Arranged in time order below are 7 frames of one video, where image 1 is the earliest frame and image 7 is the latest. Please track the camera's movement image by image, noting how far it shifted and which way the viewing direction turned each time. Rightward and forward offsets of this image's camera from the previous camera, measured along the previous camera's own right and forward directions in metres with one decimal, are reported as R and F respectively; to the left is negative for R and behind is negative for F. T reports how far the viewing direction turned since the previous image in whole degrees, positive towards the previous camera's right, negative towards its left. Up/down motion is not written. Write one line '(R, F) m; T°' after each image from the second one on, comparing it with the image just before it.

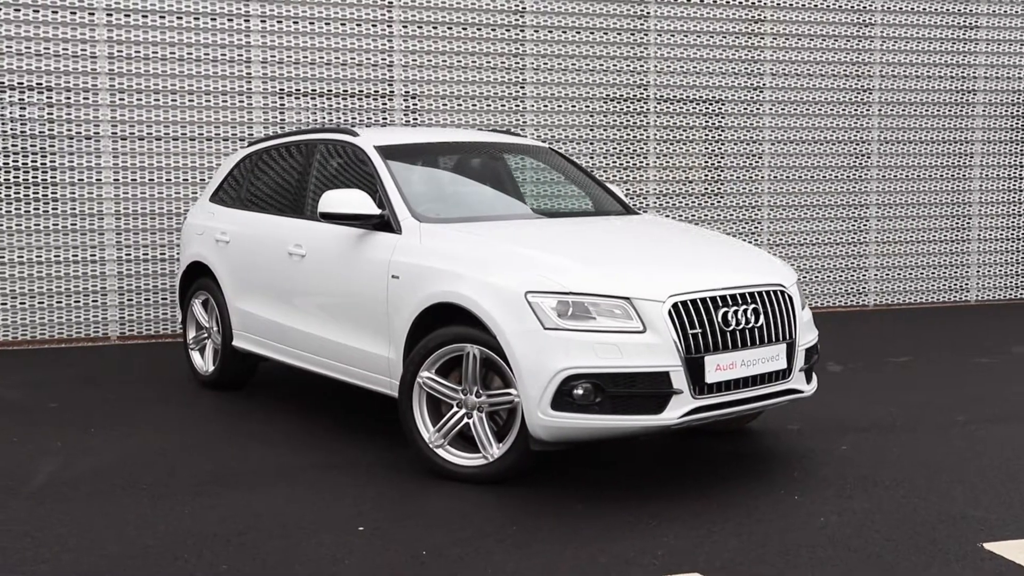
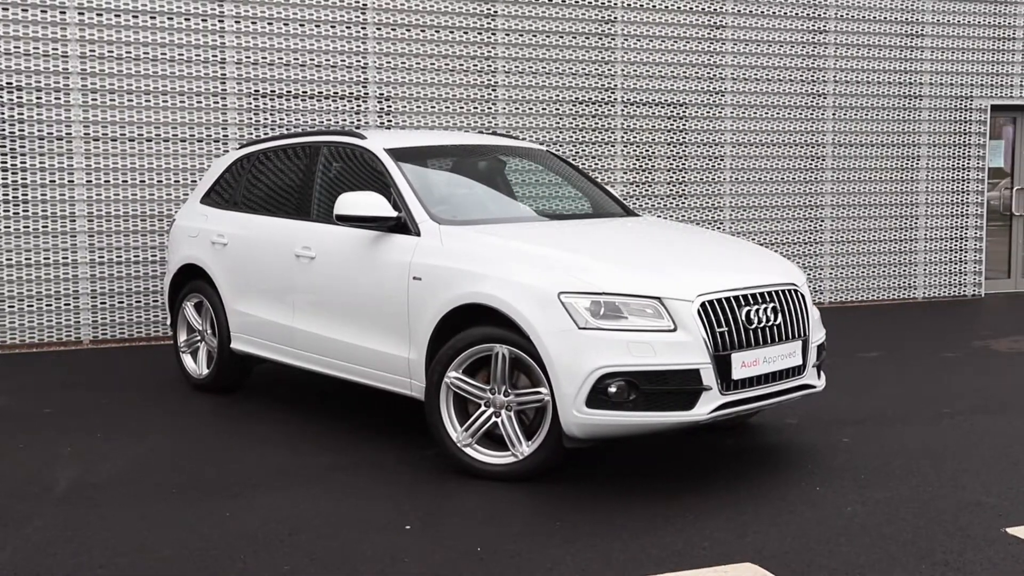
(-0.5, -0.1) m; +4°
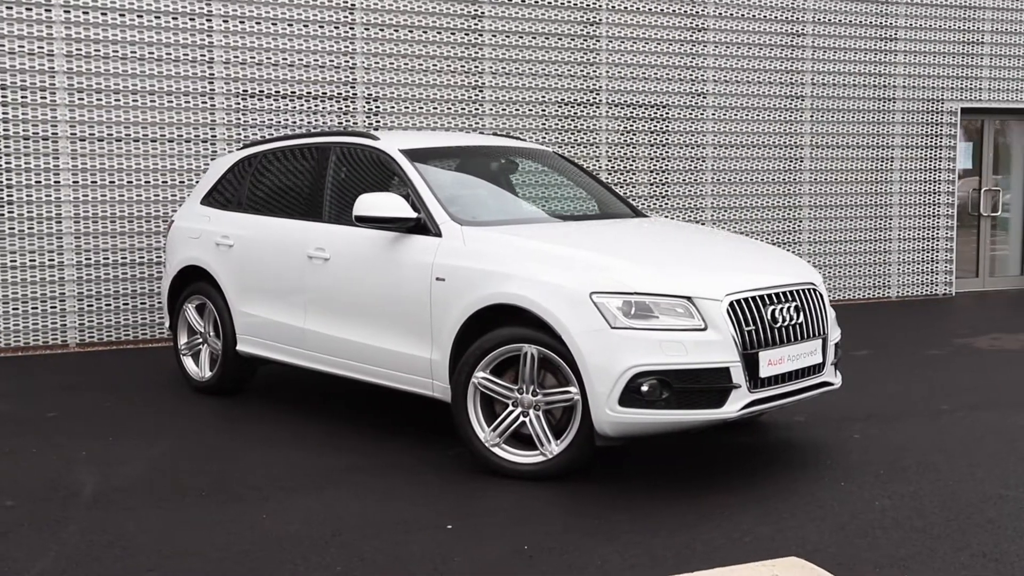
(-0.3, 0.0) m; +2°
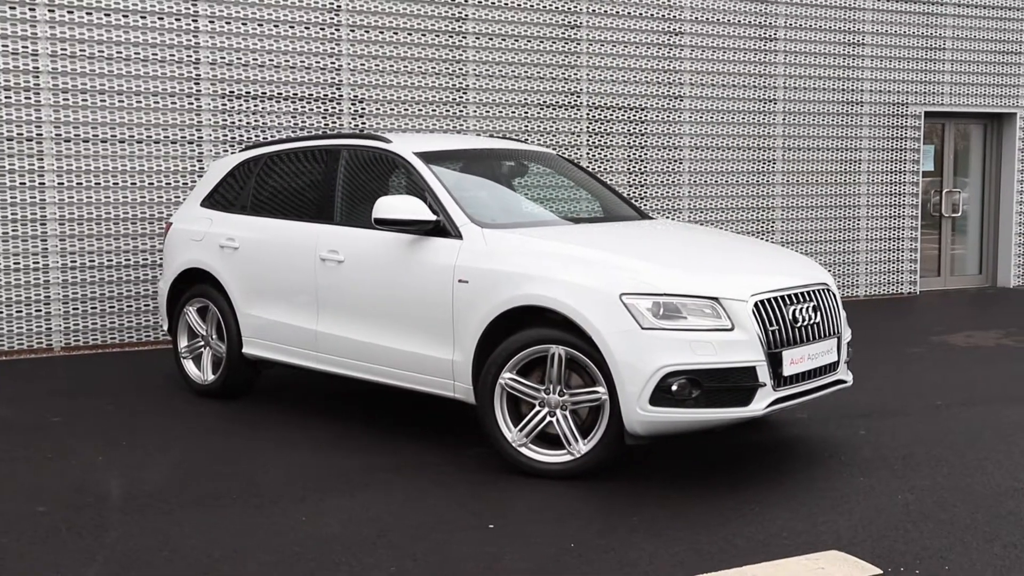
(-0.4, 0.0) m; +3°
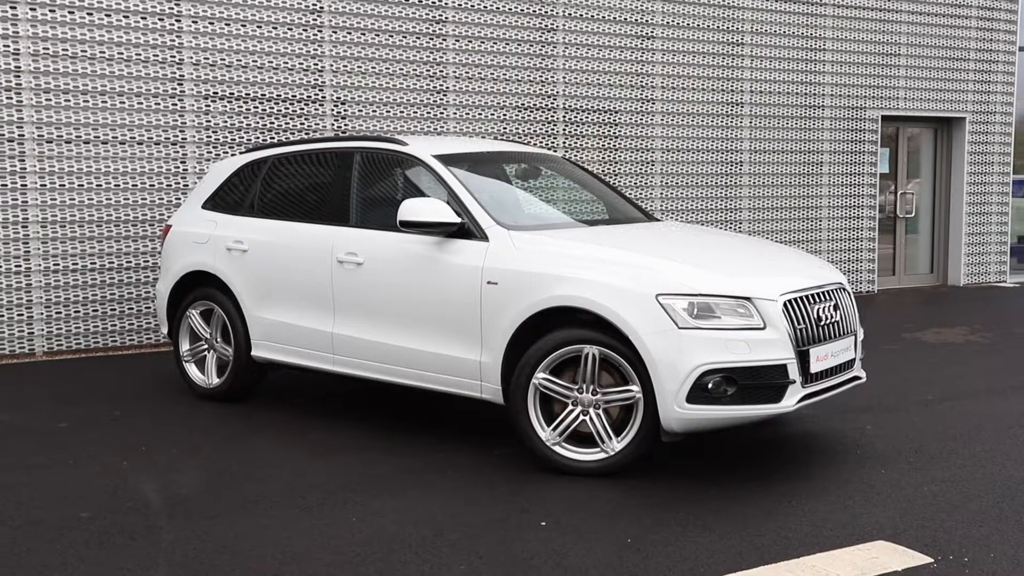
(-0.5, -0.1) m; +3°
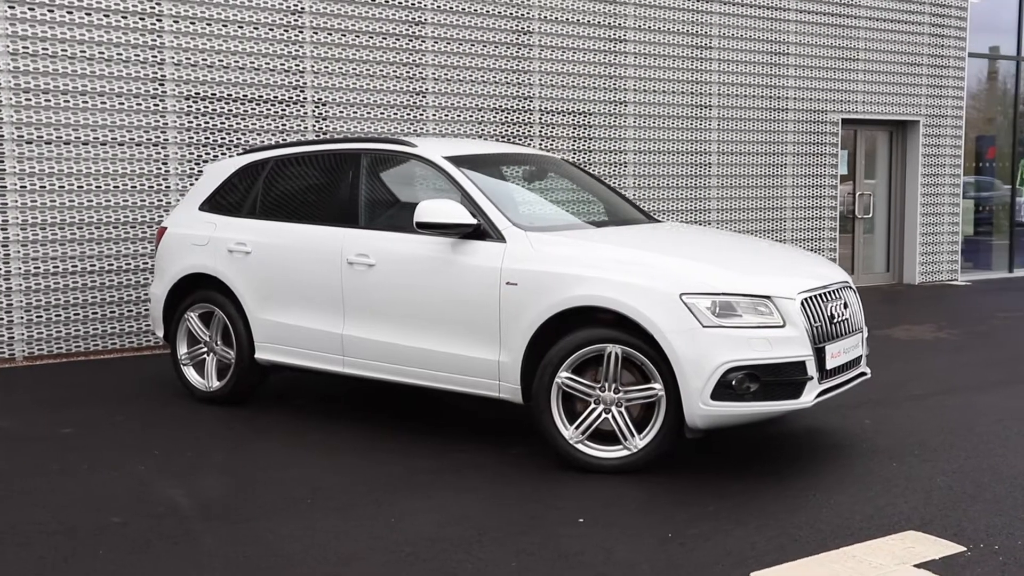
(-0.4, 0.0) m; +3°
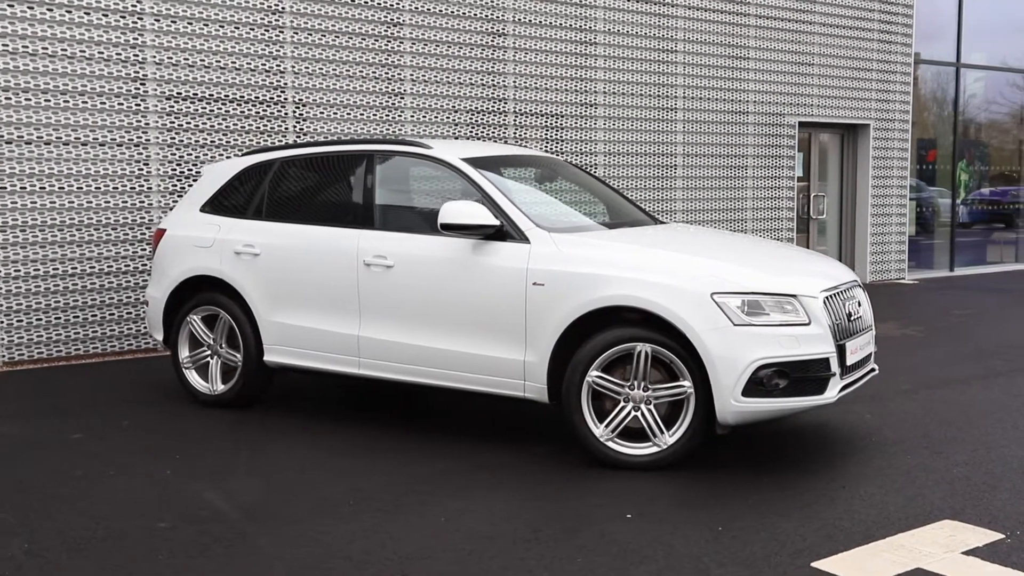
(-0.5, 0.0) m; +4°
